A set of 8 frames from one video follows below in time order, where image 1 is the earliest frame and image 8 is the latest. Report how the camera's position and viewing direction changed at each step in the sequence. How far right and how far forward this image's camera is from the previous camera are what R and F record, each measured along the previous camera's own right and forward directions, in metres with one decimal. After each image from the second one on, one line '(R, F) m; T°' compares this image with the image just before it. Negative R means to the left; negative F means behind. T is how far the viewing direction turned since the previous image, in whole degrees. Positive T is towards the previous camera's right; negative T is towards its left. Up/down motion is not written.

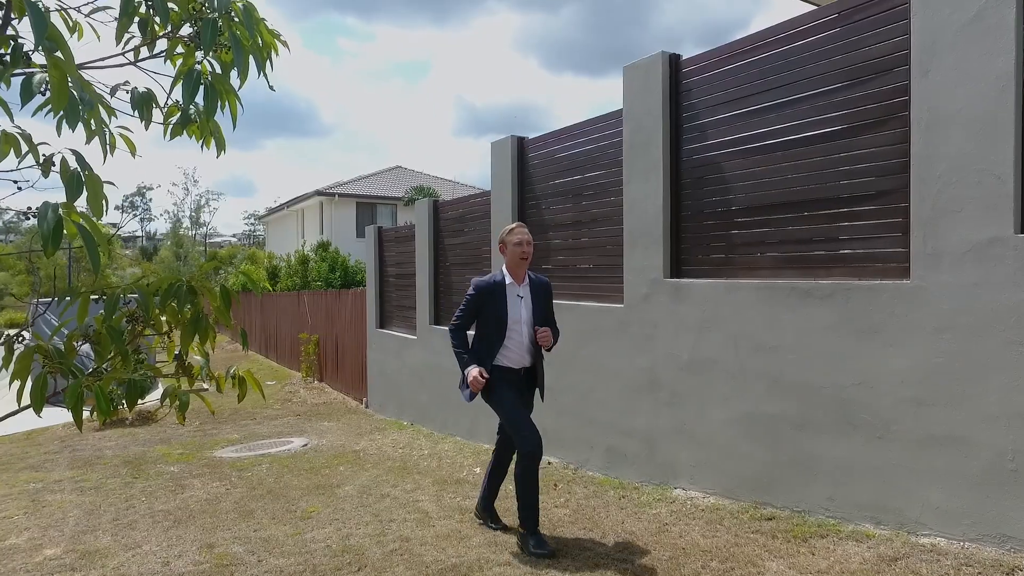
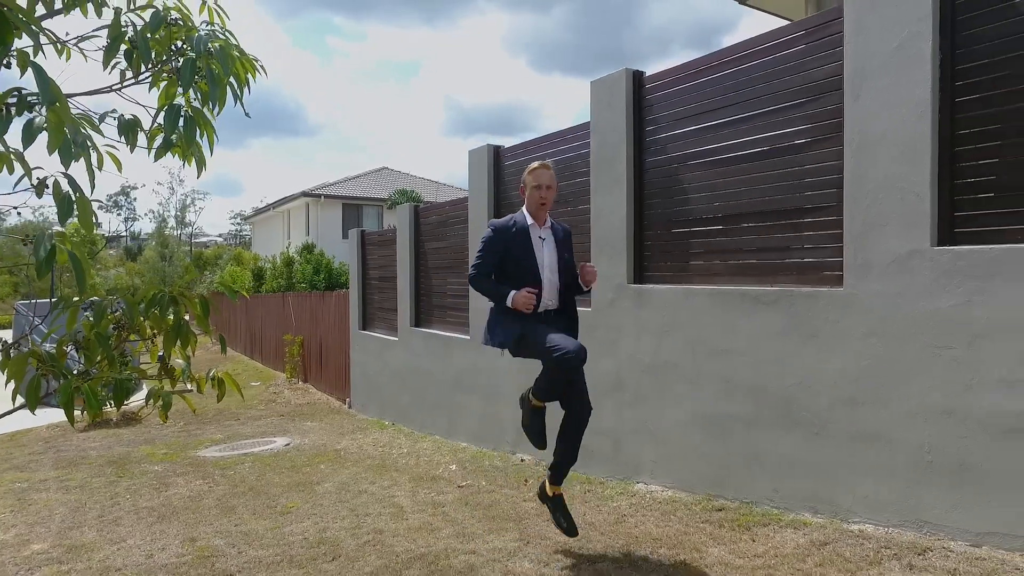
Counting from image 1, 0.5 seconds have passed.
(+0.2, -0.3) m; +1°
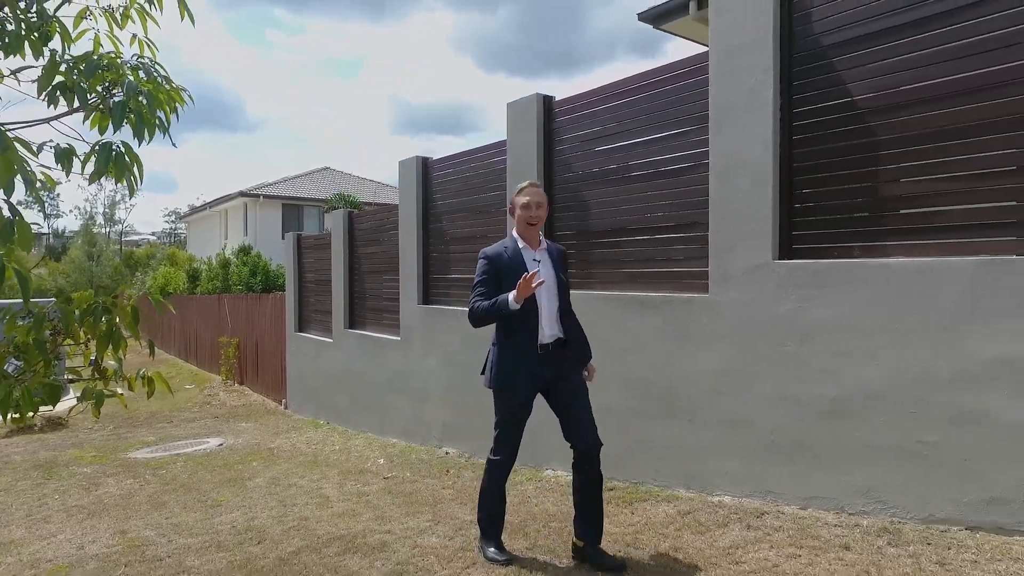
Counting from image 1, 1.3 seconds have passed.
(+0.3, -0.5) m; +5°
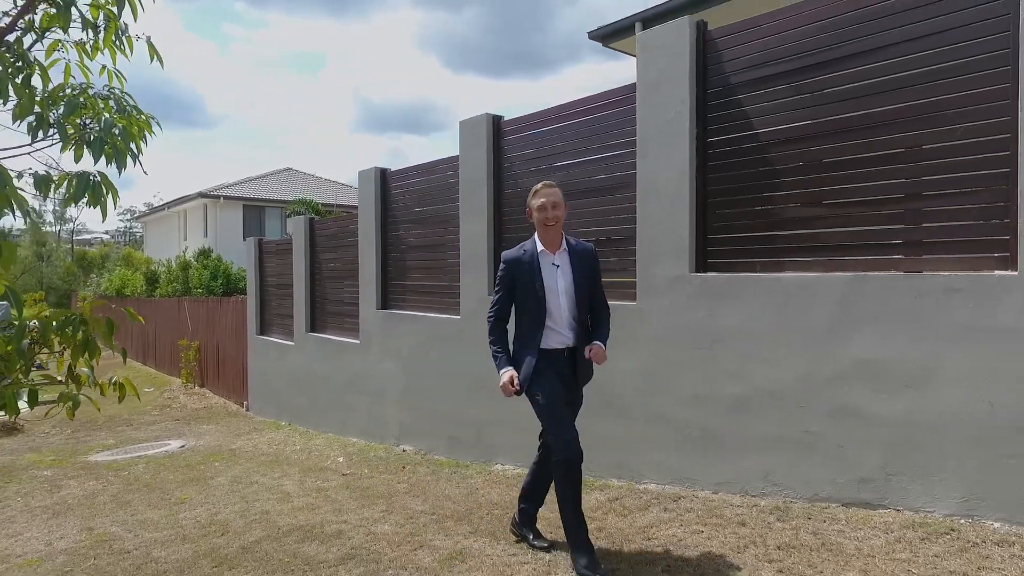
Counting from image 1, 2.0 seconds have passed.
(+0.2, -0.5) m; +3°
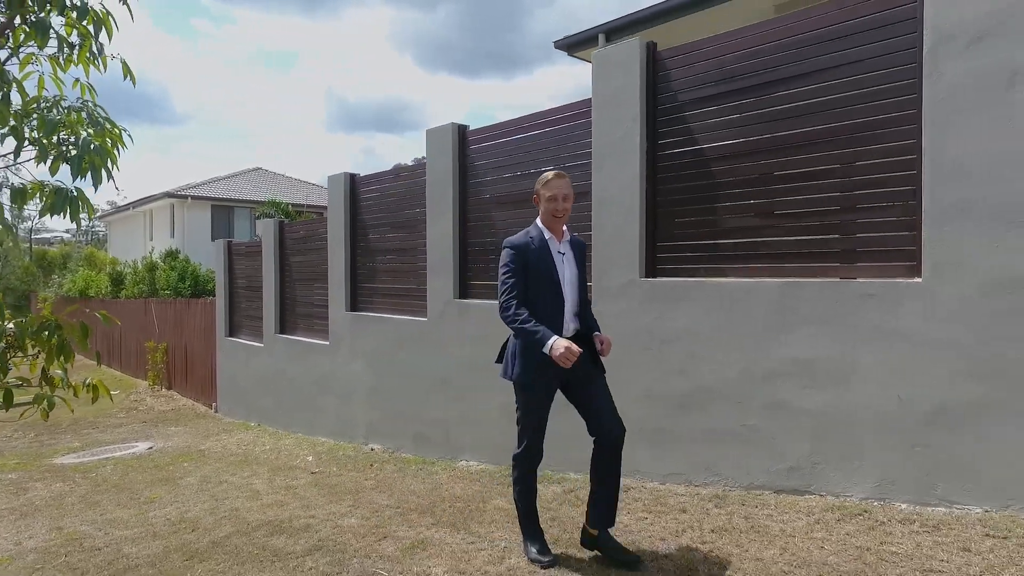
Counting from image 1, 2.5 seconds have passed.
(+0.1, -0.3) m; +2°
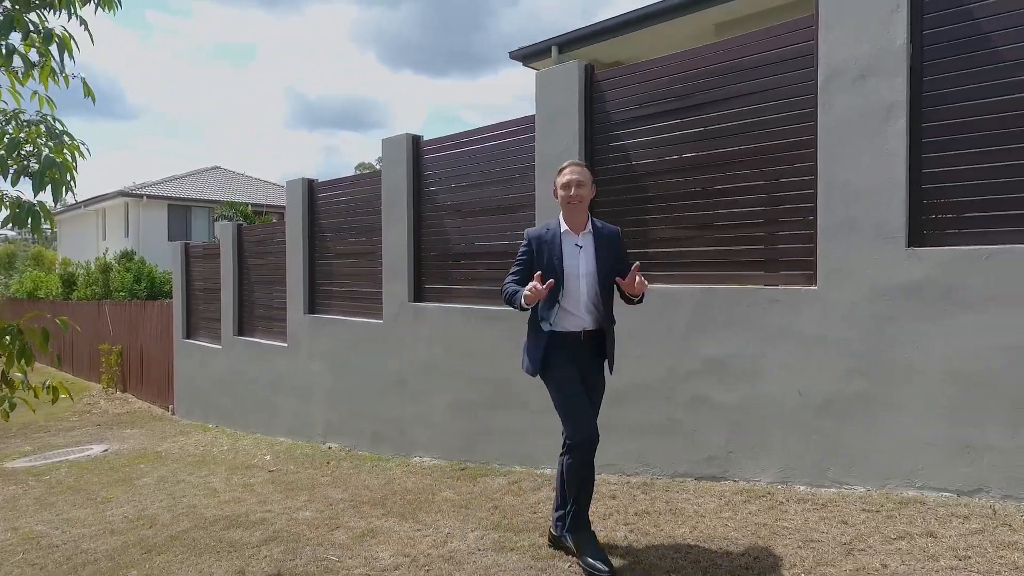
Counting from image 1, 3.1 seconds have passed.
(+0.2, -0.4) m; +3°
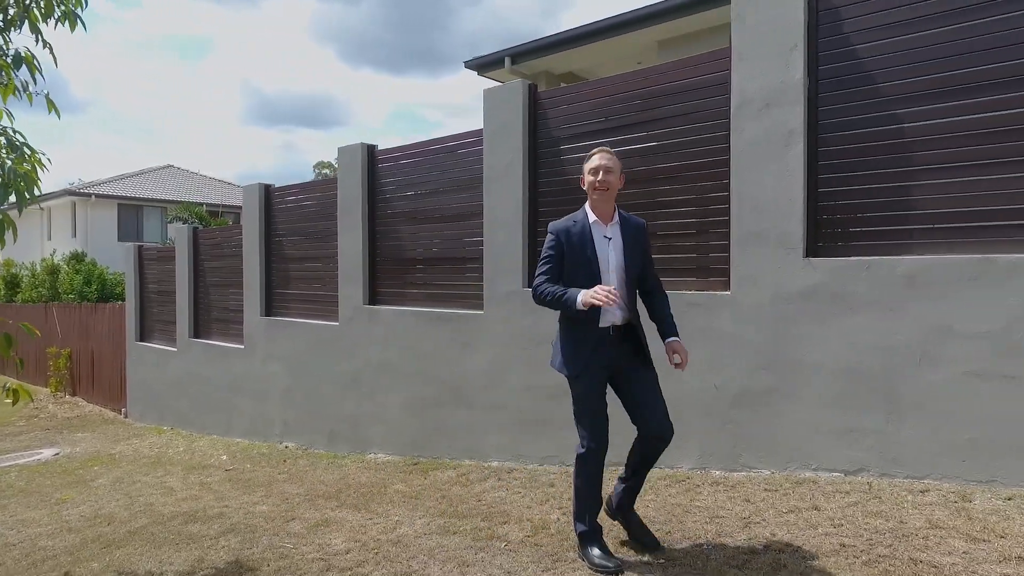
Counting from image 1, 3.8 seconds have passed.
(+0.1, -0.4) m; +4°
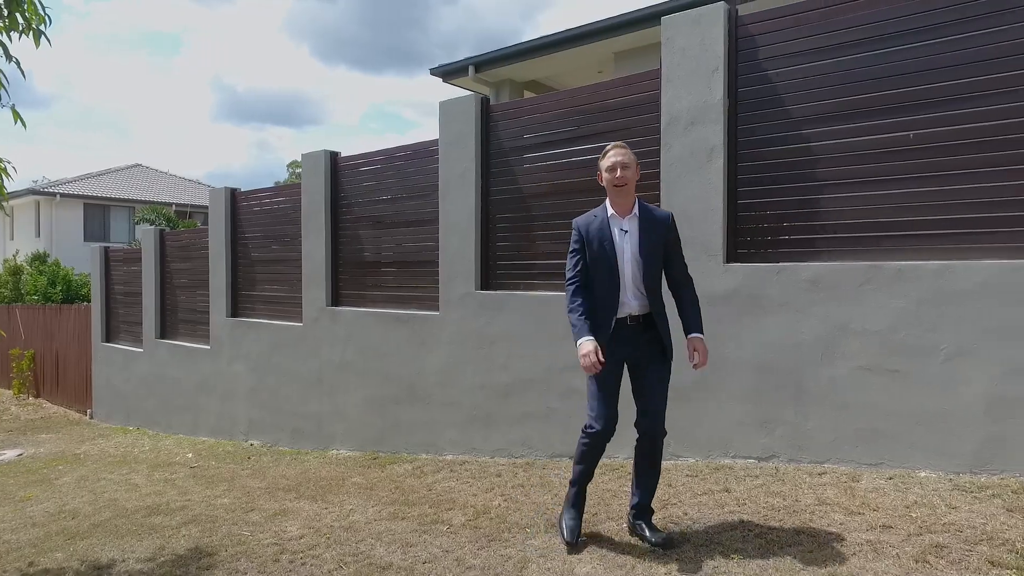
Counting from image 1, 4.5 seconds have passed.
(+0.2, -0.4) m; +2°
